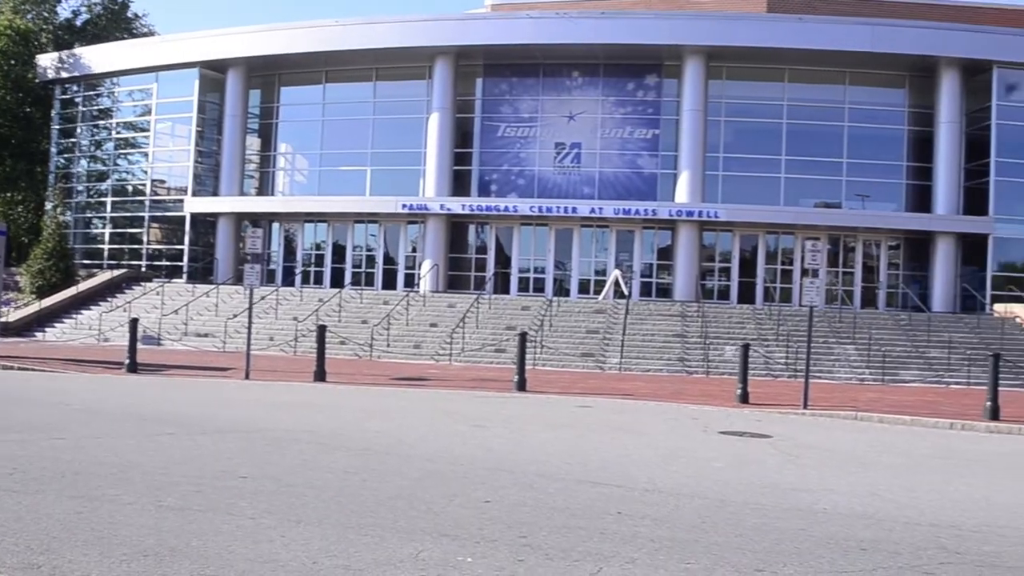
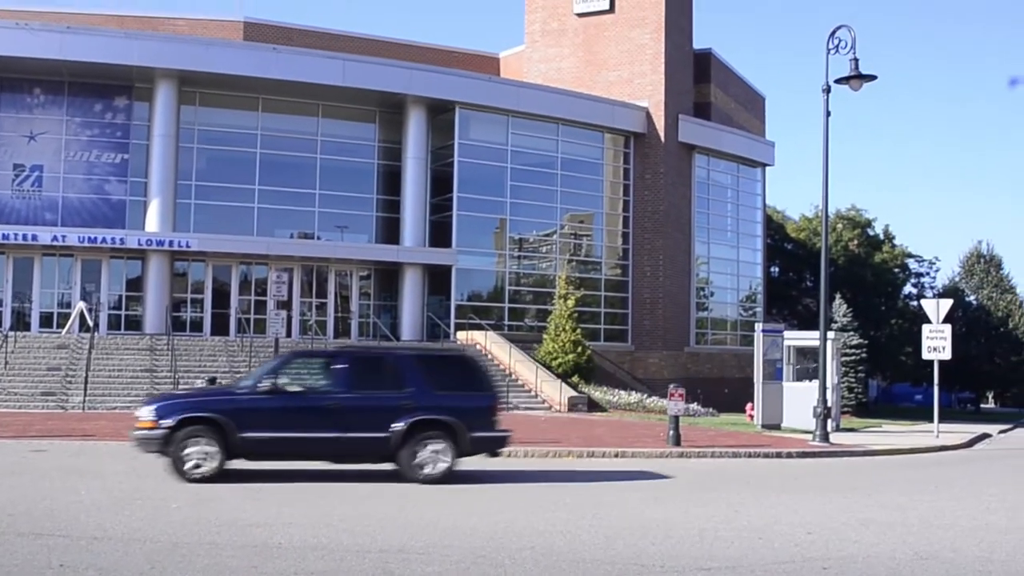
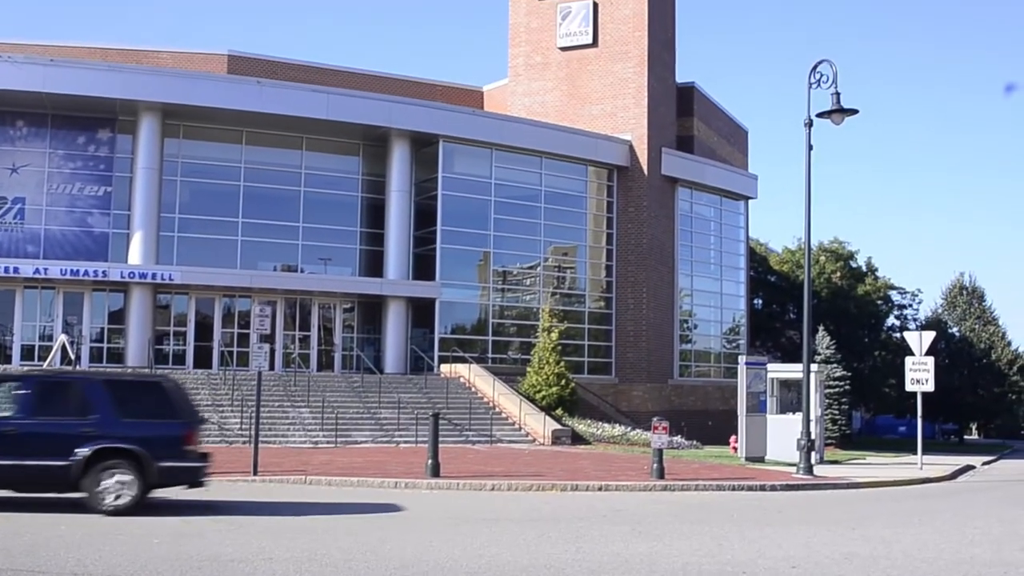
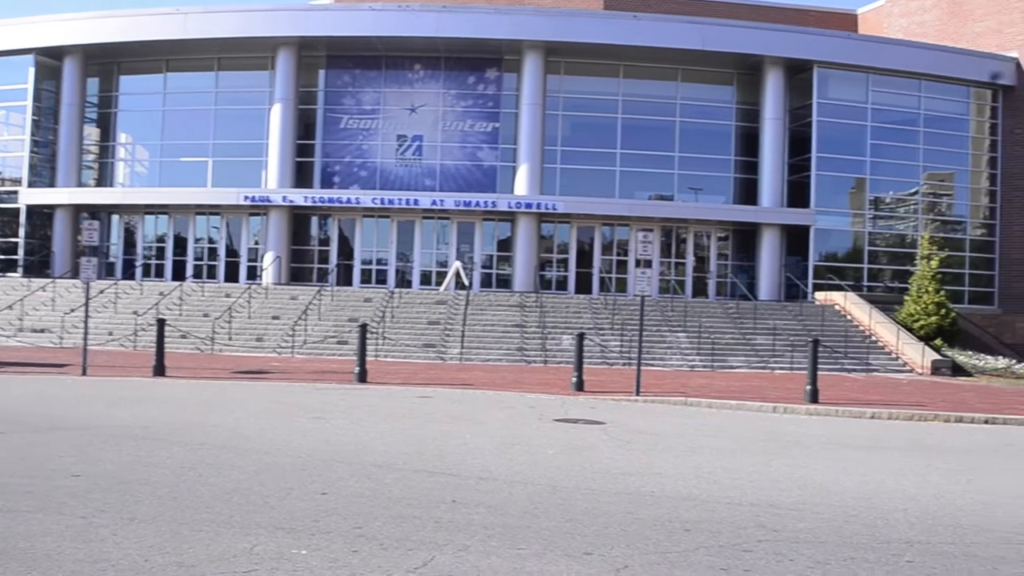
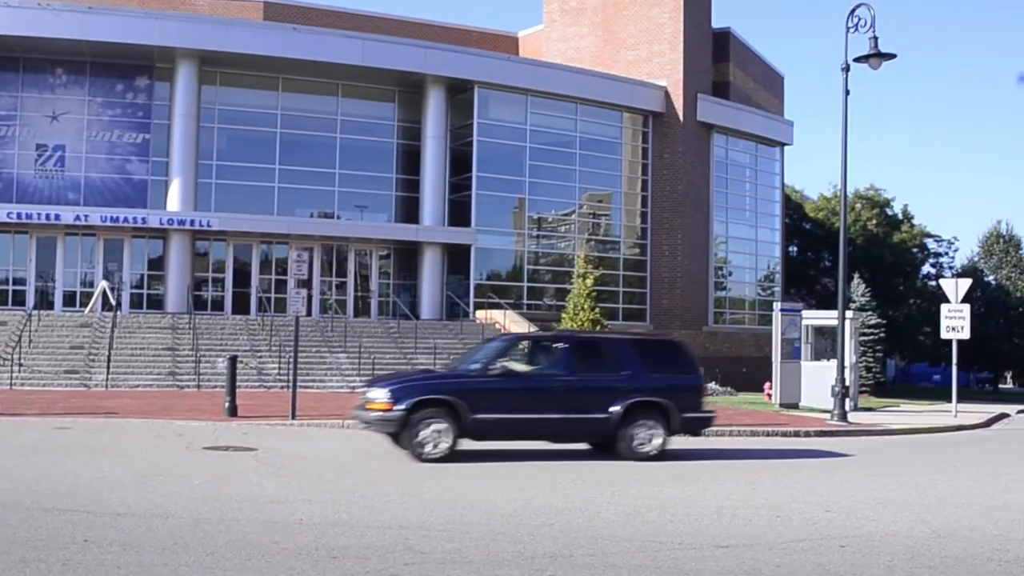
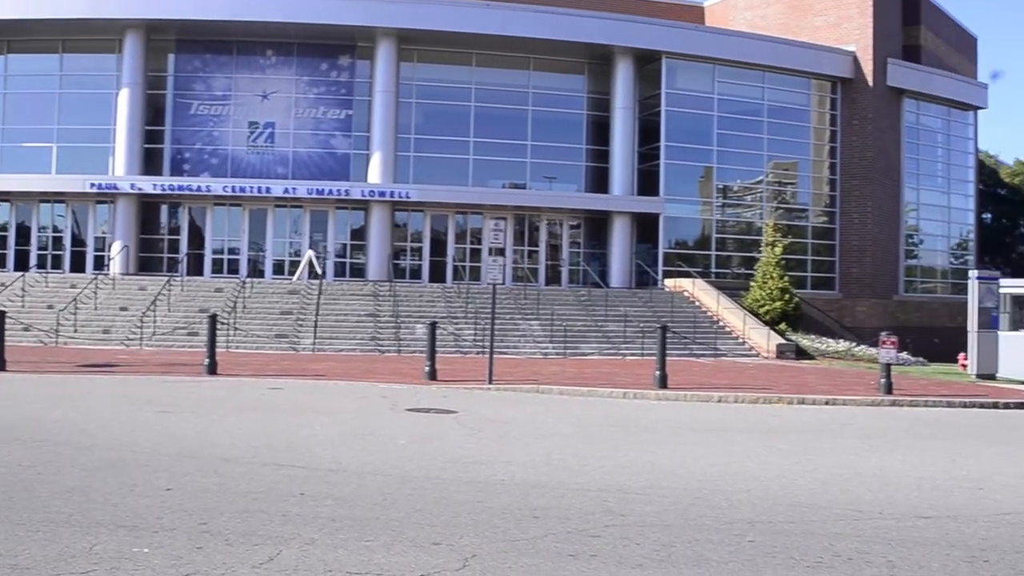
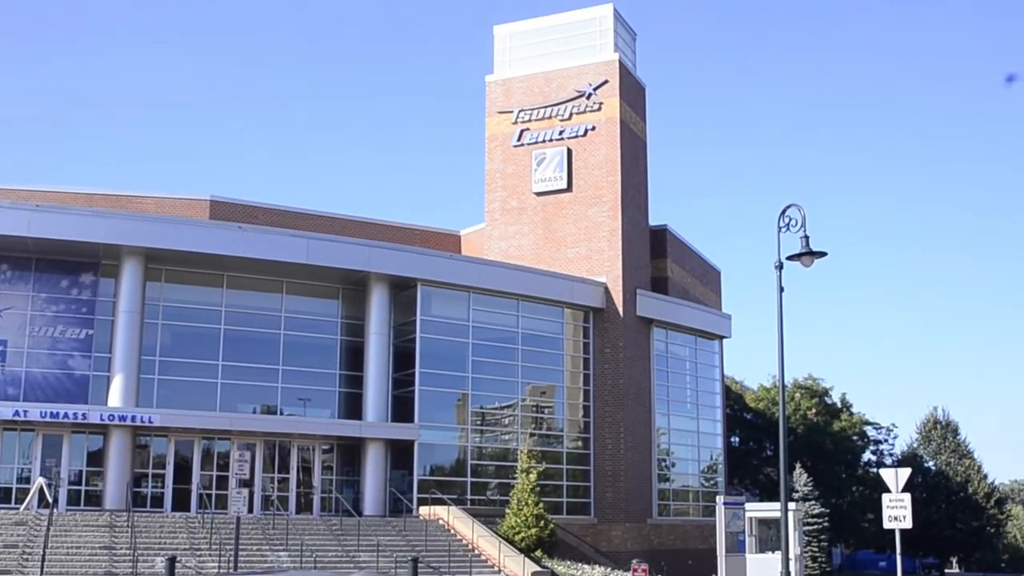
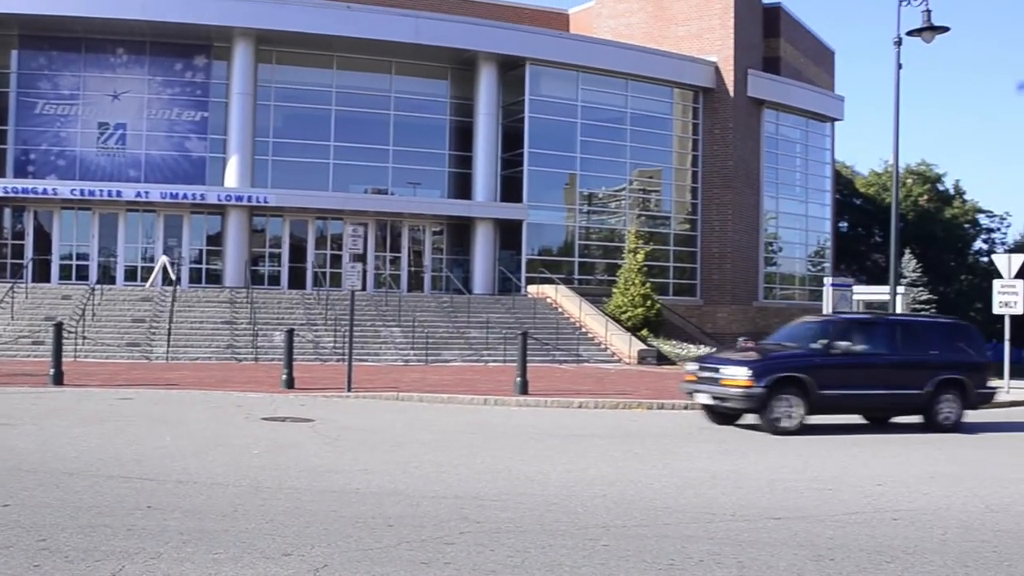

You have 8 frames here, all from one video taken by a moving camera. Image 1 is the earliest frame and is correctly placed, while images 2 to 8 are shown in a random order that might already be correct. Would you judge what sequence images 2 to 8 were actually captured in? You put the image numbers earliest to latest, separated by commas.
4, 6, 8, 5, 2, 3, 7
